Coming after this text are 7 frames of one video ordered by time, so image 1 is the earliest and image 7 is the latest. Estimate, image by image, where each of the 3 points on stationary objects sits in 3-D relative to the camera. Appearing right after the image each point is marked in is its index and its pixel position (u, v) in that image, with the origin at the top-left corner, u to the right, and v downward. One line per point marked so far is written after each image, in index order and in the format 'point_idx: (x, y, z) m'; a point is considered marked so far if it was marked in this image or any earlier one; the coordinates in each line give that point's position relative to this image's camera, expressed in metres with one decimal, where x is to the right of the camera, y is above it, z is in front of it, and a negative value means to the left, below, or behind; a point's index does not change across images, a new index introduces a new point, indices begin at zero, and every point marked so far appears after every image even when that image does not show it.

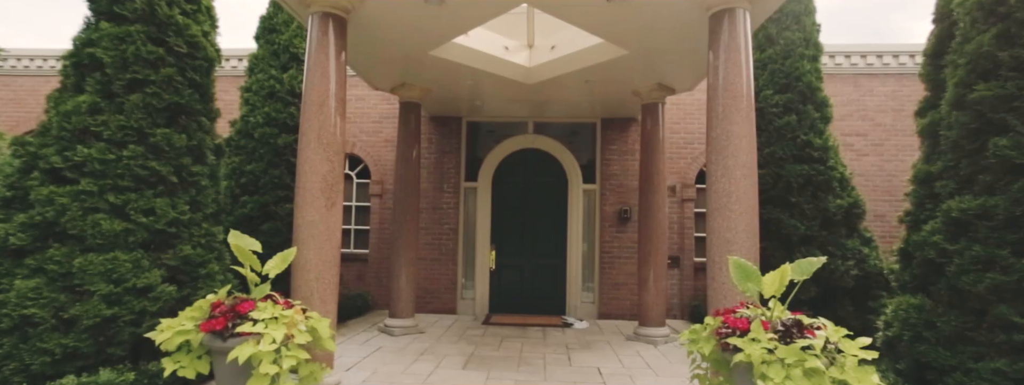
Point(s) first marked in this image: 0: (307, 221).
0: (-1.5, -0.2, +3.7) m
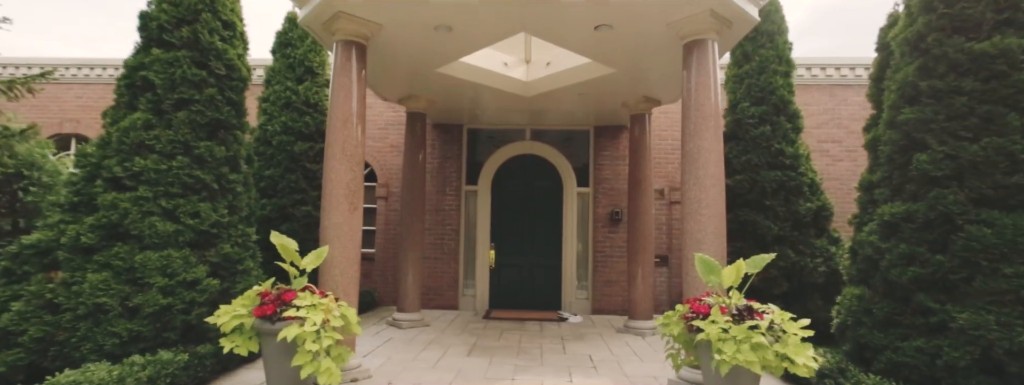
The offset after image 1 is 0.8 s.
0: (-1.5, -0.3, +4.2) m
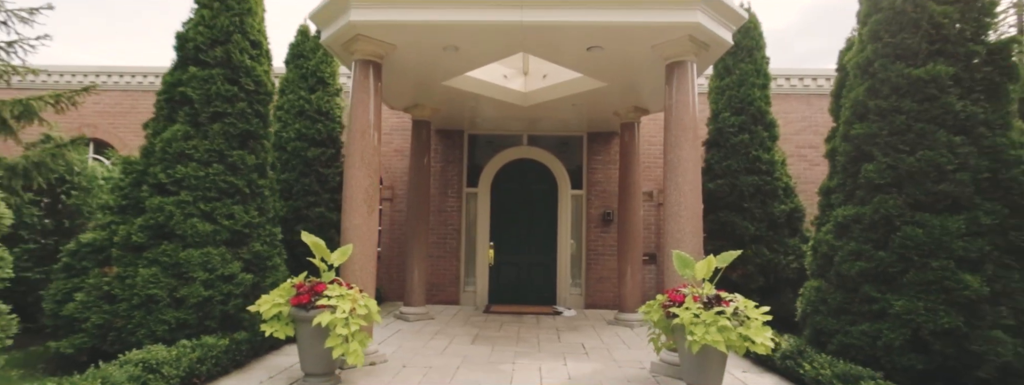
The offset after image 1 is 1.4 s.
0: (-1.5, -0.3, +4.7) m
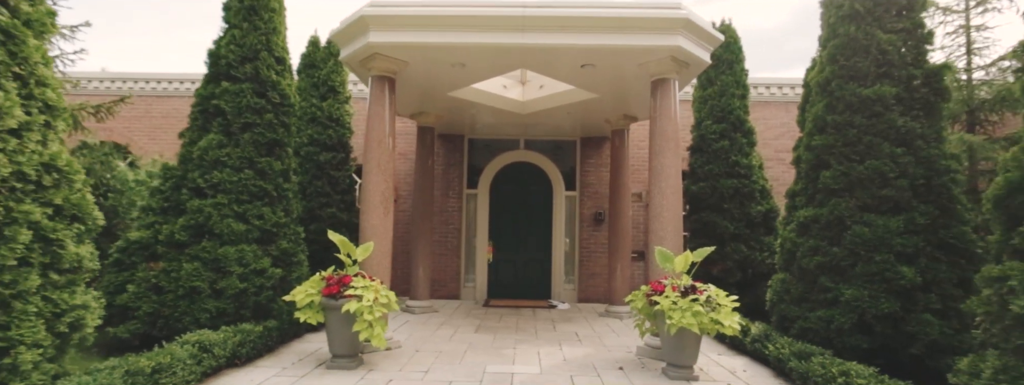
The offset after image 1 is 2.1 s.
0: (-1.5, -0.3, +5.3) m
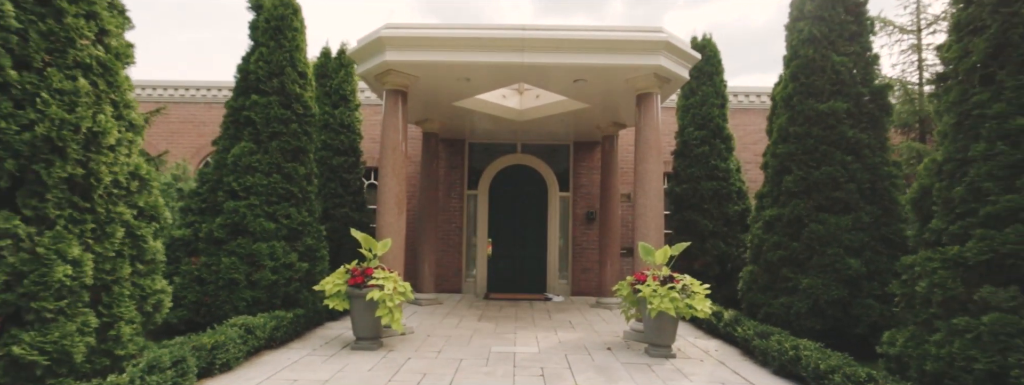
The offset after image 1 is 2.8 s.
0: (-1.4, -0.4, +5.9) m
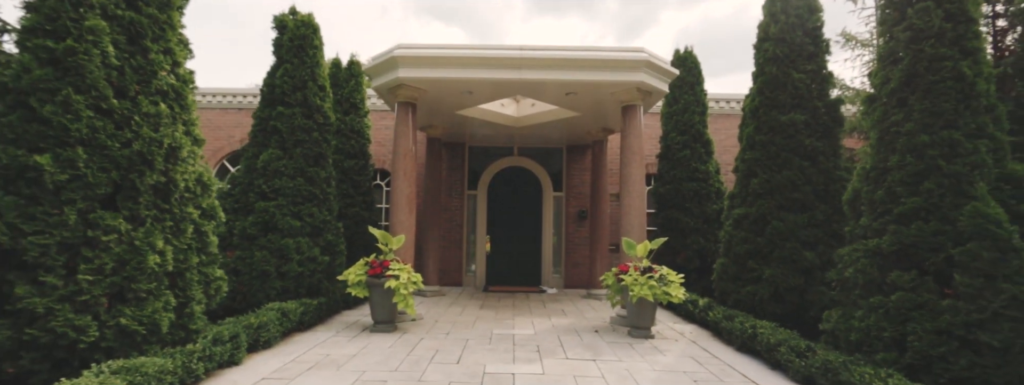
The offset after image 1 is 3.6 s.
0: (-1.5, -0.4, +6.6) m
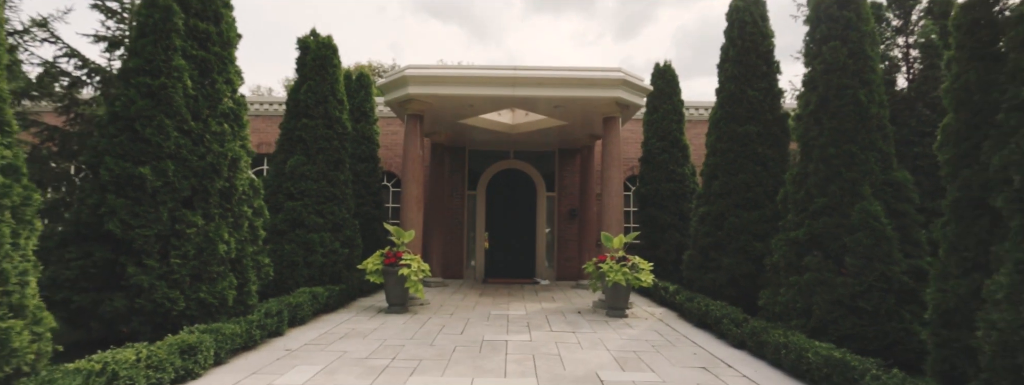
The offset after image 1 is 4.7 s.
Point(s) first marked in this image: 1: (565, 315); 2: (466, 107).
0: (-1.5, -0.4, +7.6) m
1: (+0.7, -1.6, +6.8) m
2: (-0.7, +1.3, +8.0) m
